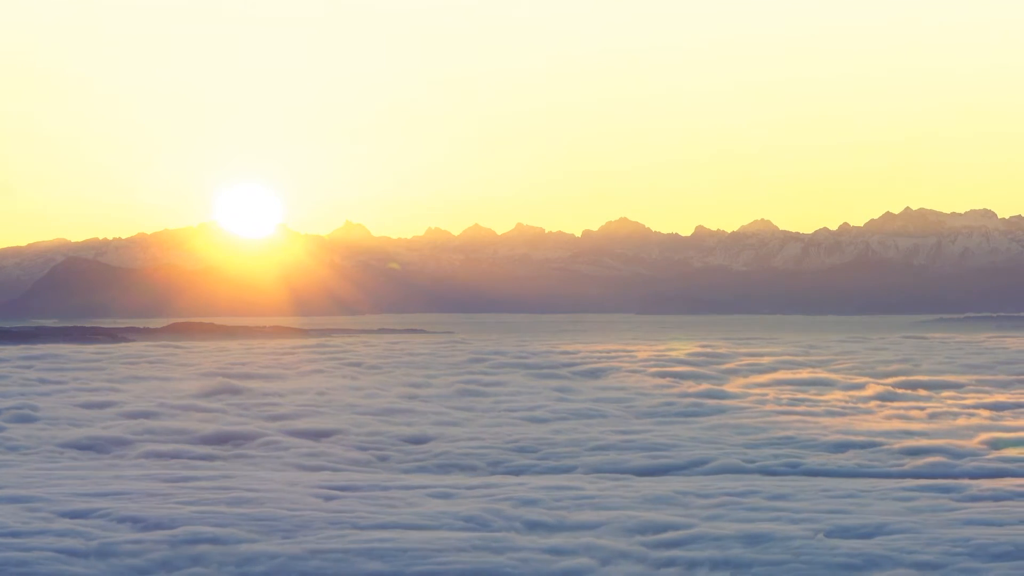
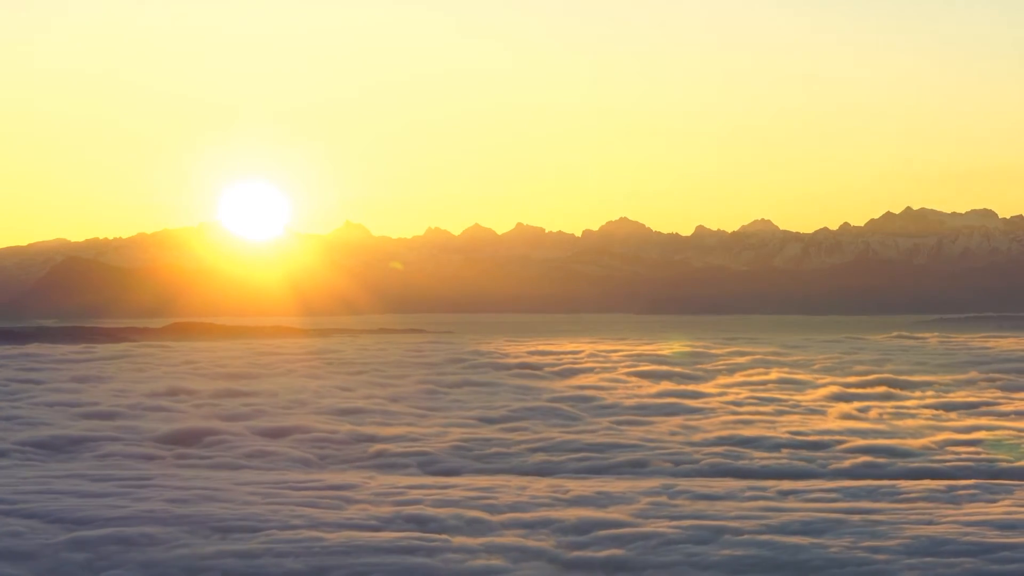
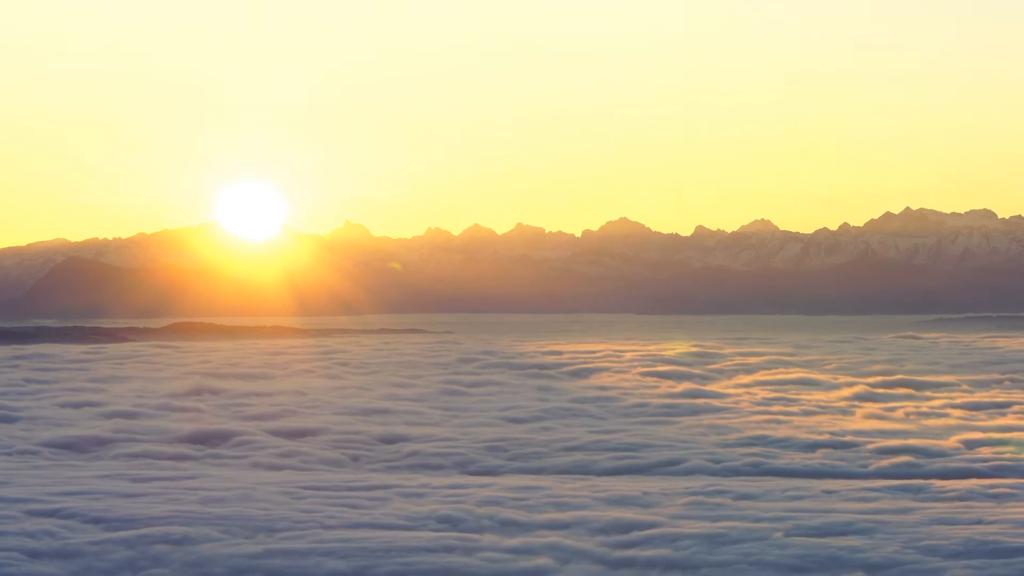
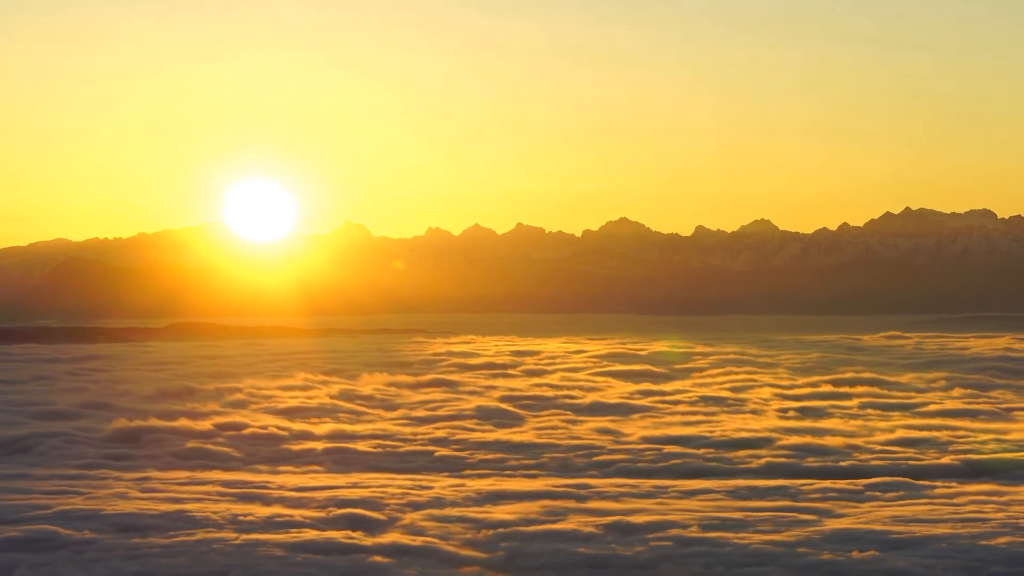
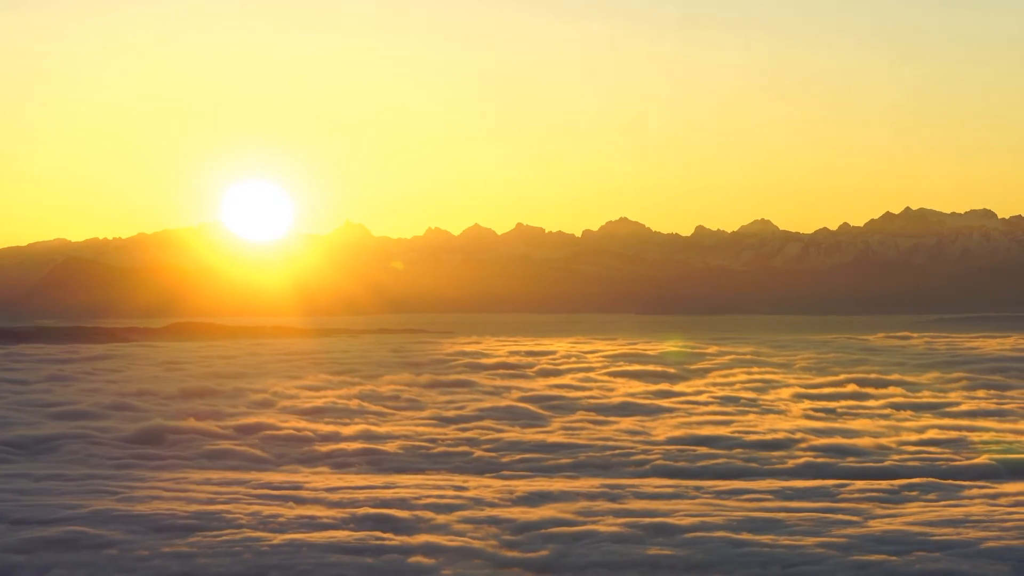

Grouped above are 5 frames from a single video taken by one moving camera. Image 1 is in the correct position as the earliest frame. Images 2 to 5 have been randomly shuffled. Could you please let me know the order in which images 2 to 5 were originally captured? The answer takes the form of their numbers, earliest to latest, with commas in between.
3, 2, 5, 4
